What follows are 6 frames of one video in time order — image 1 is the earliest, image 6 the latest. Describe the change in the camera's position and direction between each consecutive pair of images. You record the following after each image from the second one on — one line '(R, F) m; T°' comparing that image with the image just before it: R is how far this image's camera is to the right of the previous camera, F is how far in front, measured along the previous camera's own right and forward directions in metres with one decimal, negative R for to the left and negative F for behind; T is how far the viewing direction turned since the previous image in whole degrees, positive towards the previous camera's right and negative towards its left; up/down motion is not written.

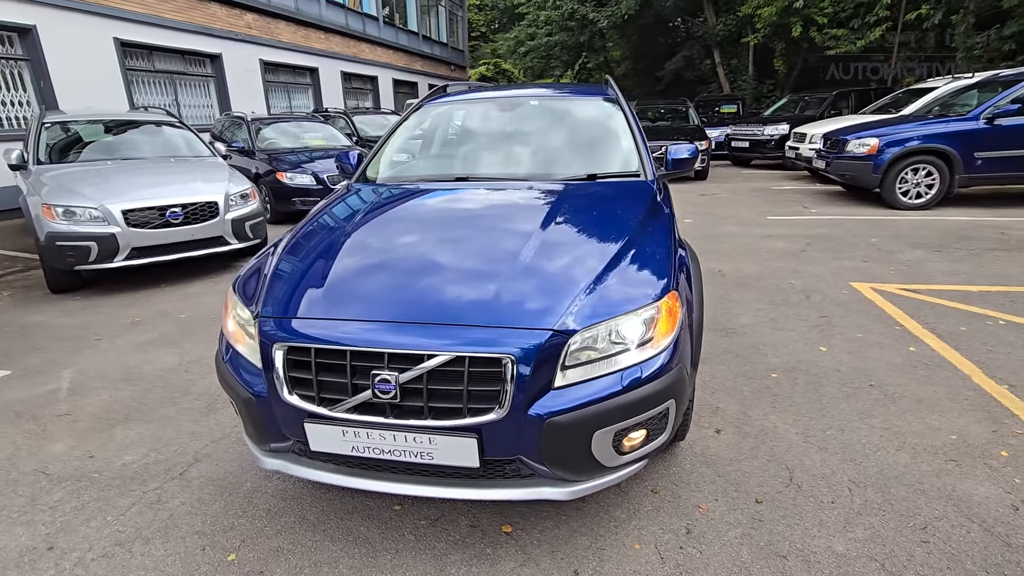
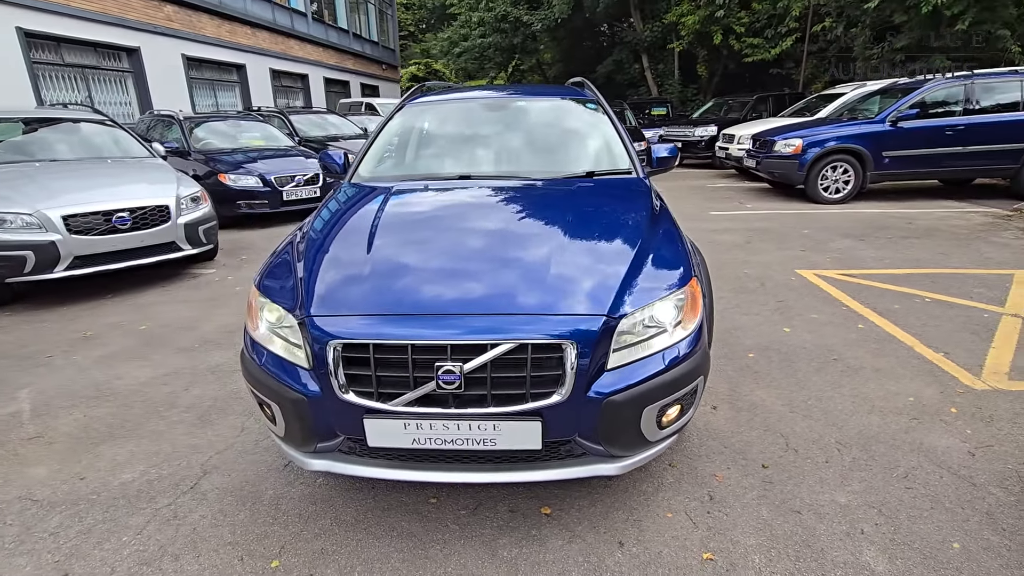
(-0.4, -0.1) m; +8°
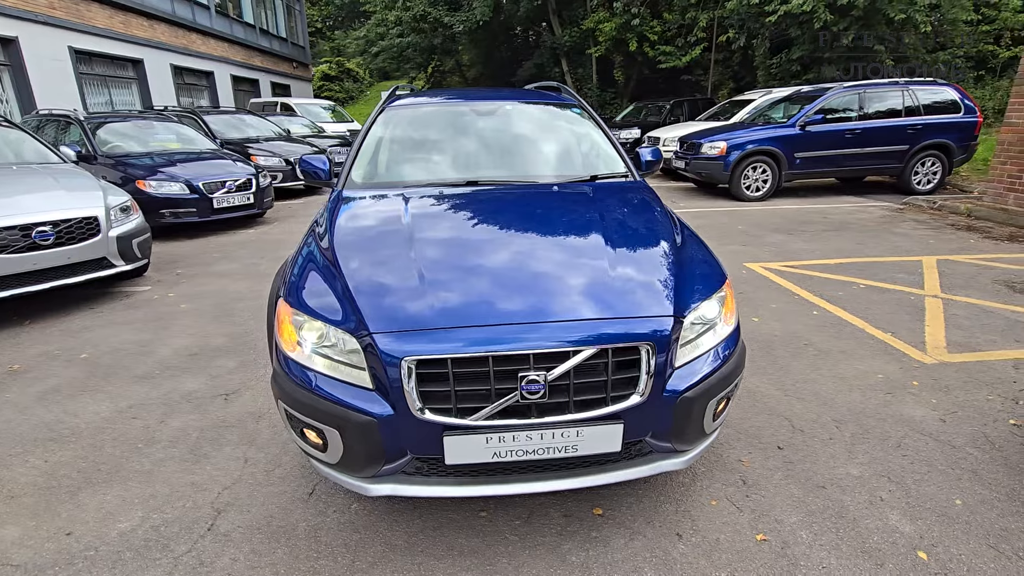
(-0.5, 0.0) m; +10°
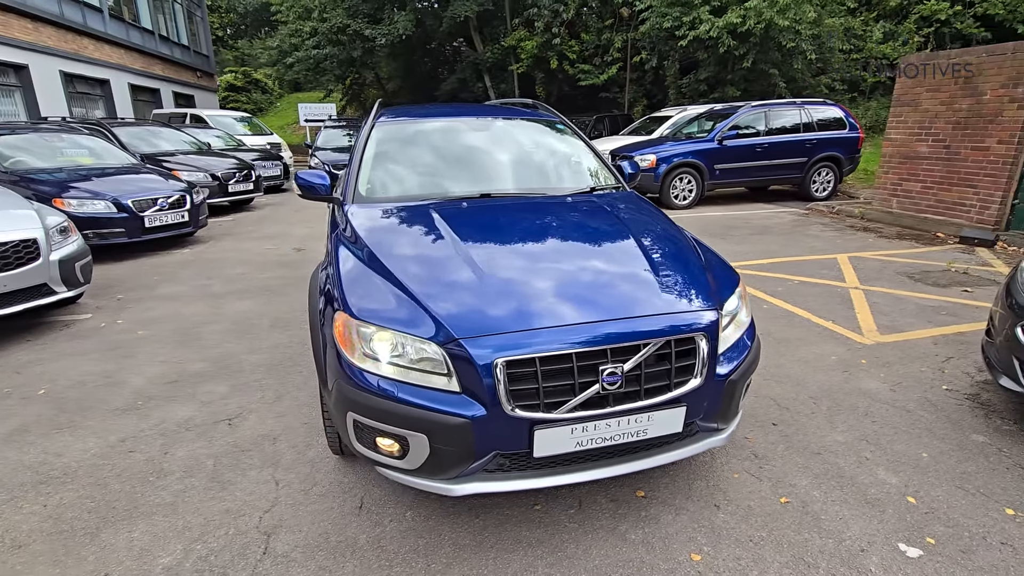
(-0.6, -0.1) m; +10°
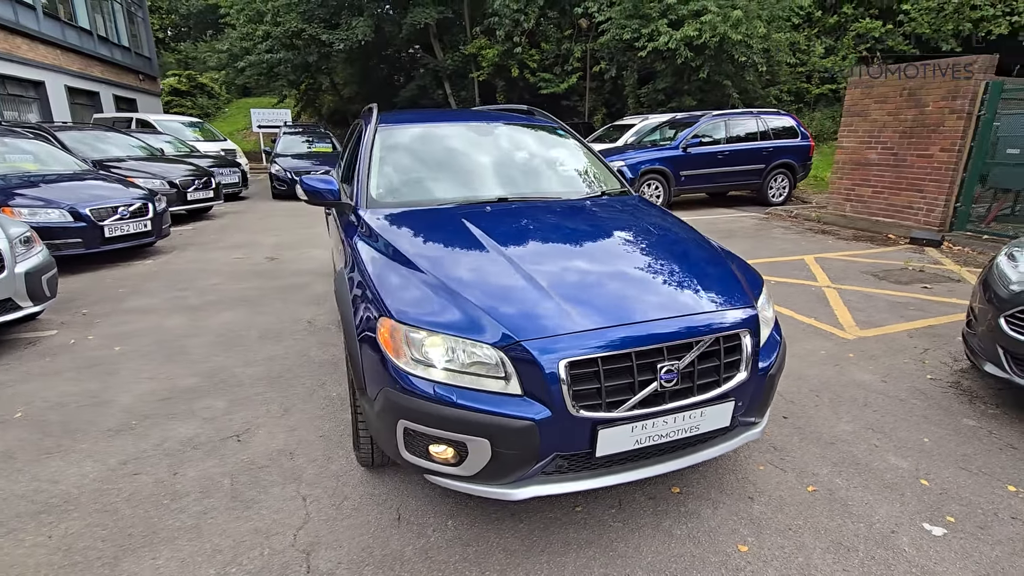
(-0.4, 0.0) m; +5°
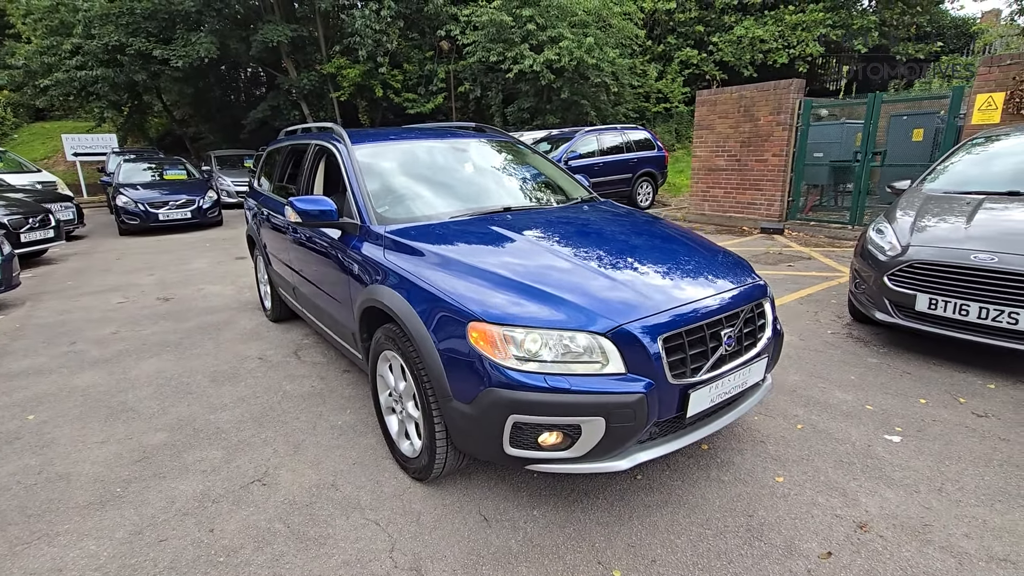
(-0.9, 0.0) m; +16°
